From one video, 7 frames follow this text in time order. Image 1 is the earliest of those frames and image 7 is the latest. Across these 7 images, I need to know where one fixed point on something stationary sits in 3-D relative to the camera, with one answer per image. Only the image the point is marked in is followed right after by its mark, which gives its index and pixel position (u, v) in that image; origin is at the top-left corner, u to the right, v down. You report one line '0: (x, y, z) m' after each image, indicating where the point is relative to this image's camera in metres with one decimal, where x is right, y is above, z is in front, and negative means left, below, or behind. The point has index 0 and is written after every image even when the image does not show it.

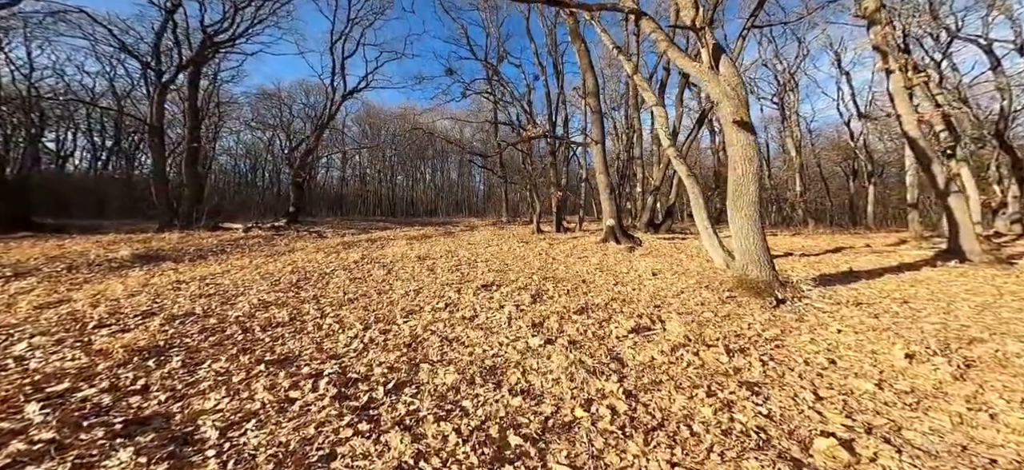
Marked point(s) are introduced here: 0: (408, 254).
0: (-3.0, -0.5, +10.7) m
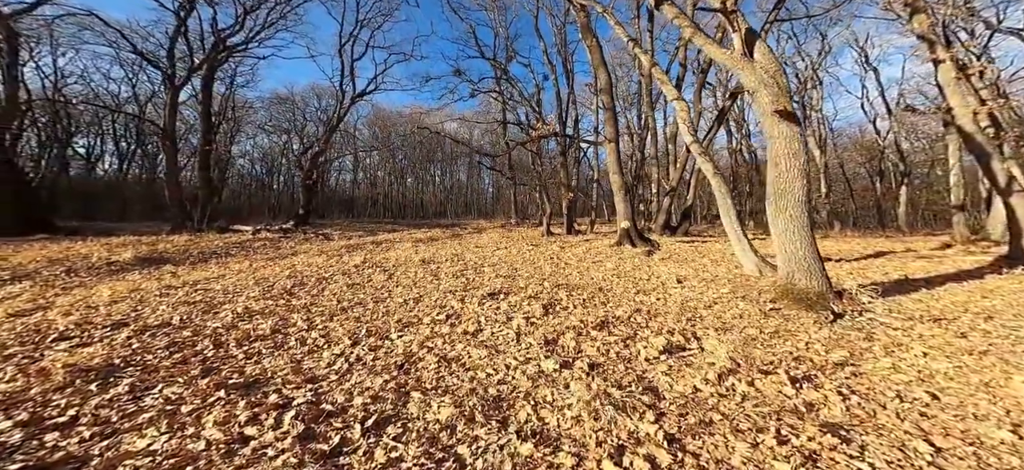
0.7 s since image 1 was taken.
0: (-2.7, -0.6, +10.2) m
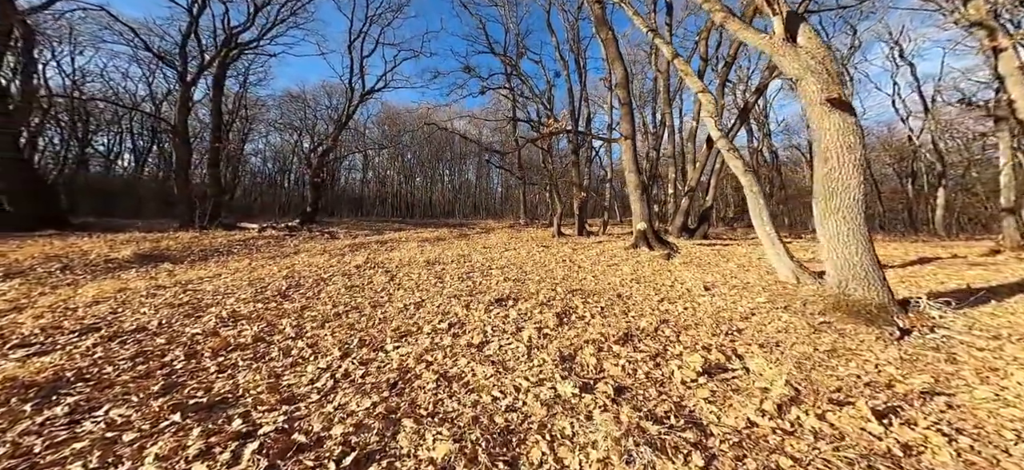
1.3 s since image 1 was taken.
0: (-2.4, -0.6, +9.7) m
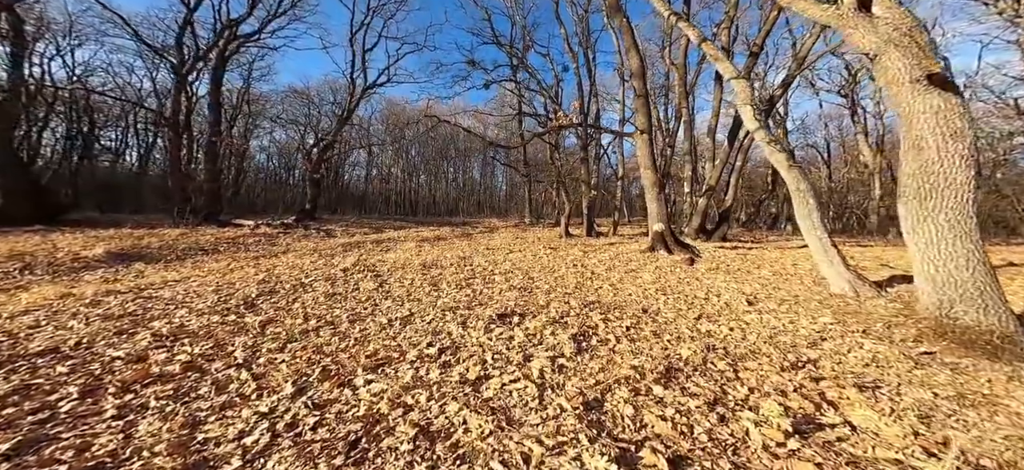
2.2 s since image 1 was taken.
0: (-2.3, -0.6, +8.8) m
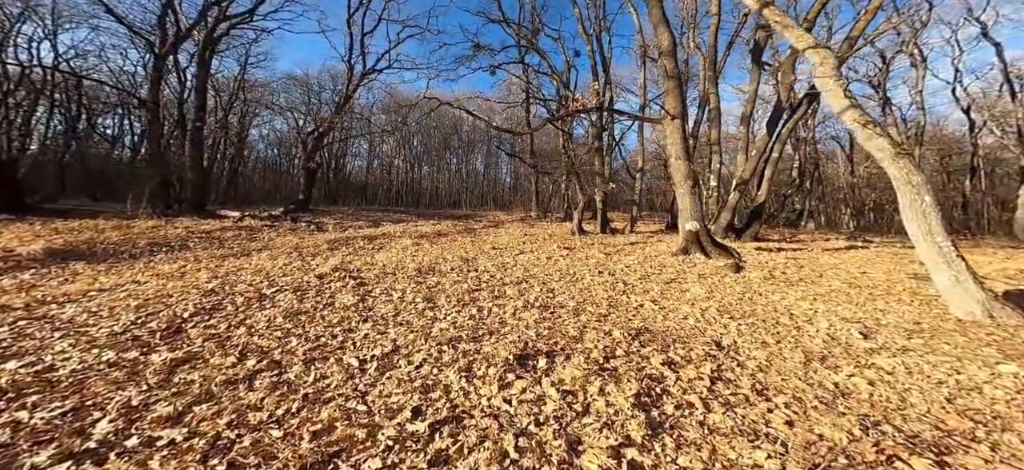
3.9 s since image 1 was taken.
0: (-2.1, -0.5, +7.4) m
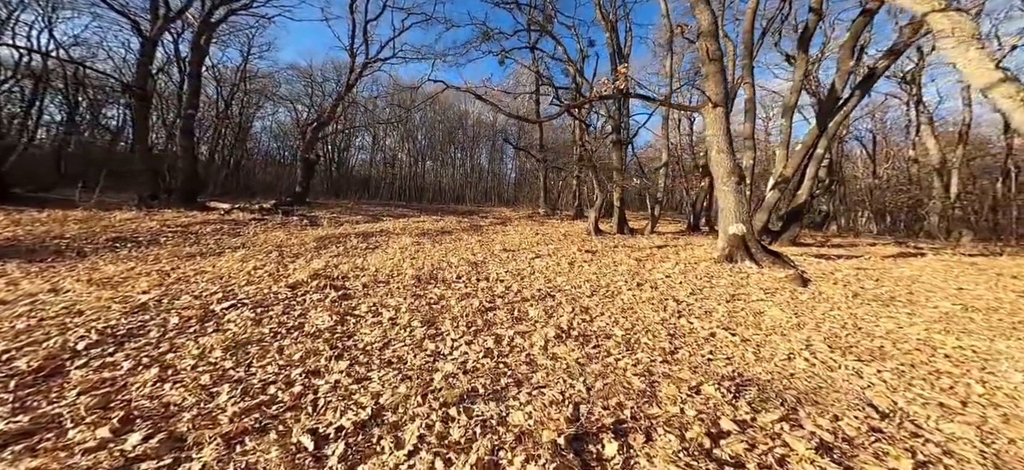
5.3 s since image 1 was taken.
0: (-1.8, -0.5, +6.1) m
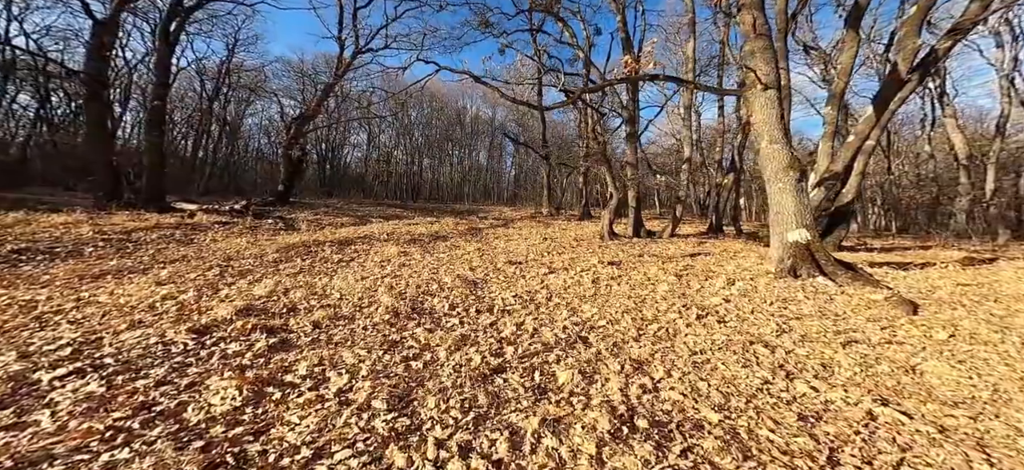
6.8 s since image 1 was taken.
0: (-1.6, -0.7, +4.6) m
